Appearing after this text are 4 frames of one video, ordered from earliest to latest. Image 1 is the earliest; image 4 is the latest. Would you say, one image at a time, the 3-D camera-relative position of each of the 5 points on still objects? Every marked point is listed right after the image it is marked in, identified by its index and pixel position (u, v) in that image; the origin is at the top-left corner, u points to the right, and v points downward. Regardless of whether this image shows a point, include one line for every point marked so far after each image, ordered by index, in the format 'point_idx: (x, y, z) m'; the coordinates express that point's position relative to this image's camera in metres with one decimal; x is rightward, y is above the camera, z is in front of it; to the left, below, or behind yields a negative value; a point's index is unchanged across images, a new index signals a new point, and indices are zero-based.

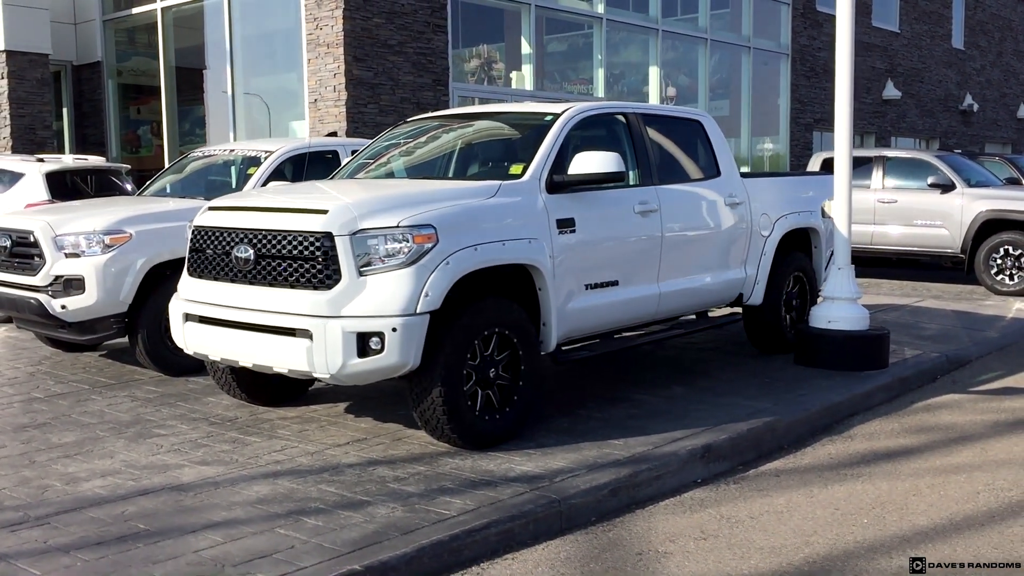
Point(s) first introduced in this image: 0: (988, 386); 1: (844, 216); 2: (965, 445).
0: (+3.6, -0.8, +7.4) m
1: (+2.6, +0.6, +7.5) m
2: (+2.7, -1.0, +5.9) m
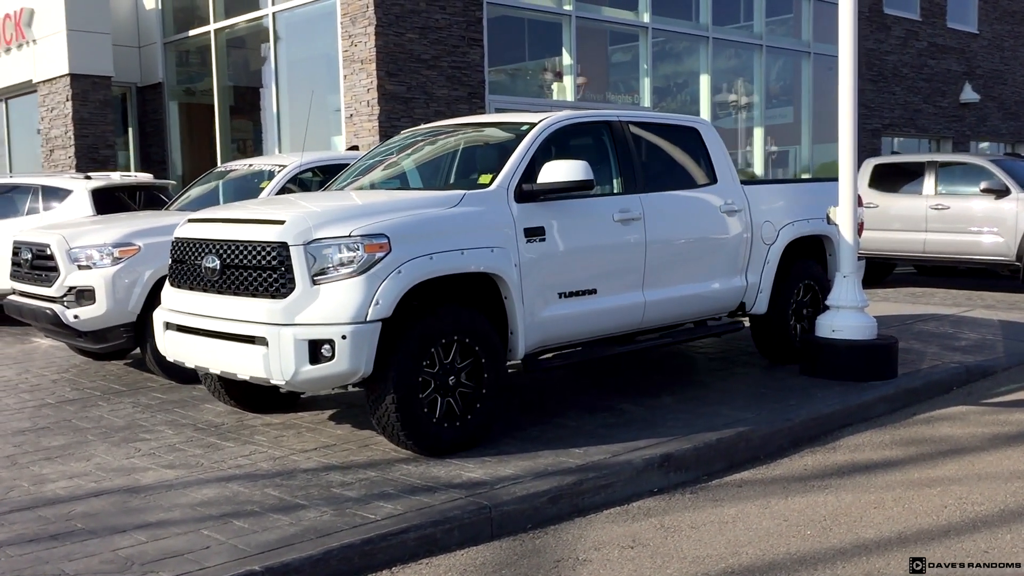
0: (+3.6, -0.8, +7.1) m
1: (+2.5, +0.5, +7.3) m
2: (+2.6, -1.0, +5.7) m
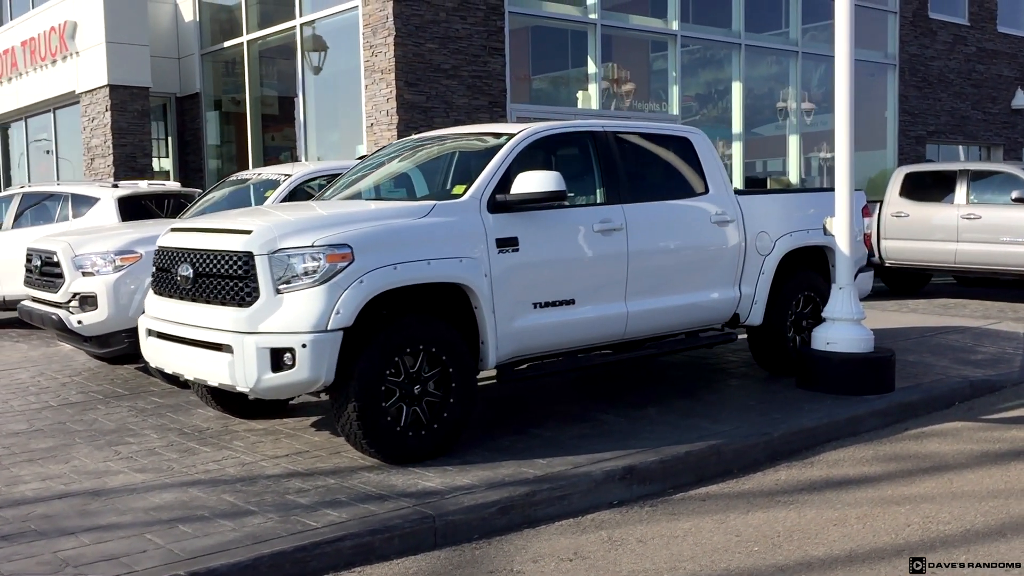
0: (+3.5, -0.9, +6.9) m
1: (+2.5, +0.4, +7.2) m
2: (+2.4, -1.1, +5.5) m
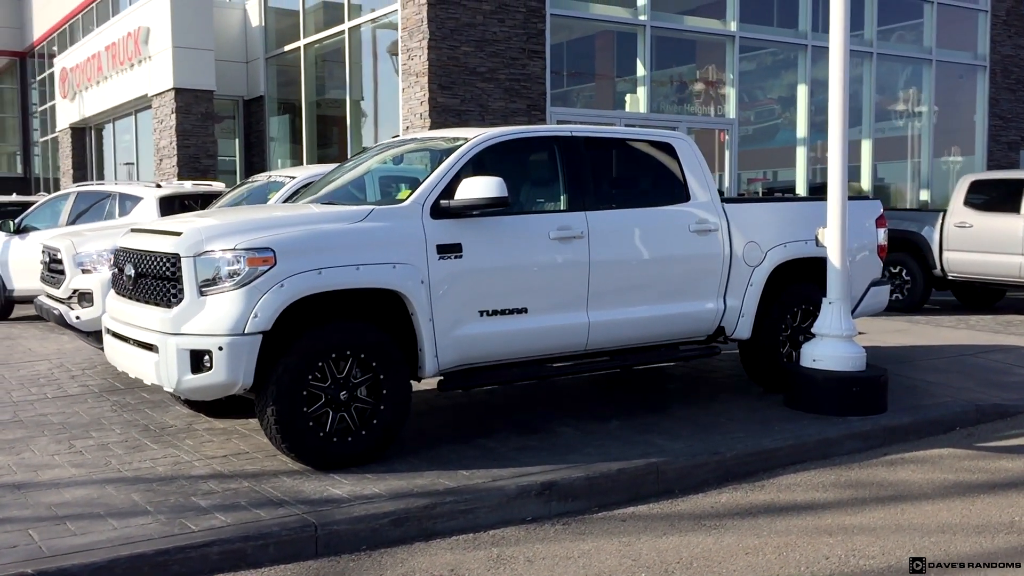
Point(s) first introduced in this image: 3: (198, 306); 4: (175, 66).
0: (+3.2, -1.0, +6.4) m
1: (+2.3, +0.3, +6.8) m
2: (+2.0, -1.2, +5.2) m
3: (-1.7, -0.1, +5.1) m
4: (-5.3, +3.5, +15.4) m
